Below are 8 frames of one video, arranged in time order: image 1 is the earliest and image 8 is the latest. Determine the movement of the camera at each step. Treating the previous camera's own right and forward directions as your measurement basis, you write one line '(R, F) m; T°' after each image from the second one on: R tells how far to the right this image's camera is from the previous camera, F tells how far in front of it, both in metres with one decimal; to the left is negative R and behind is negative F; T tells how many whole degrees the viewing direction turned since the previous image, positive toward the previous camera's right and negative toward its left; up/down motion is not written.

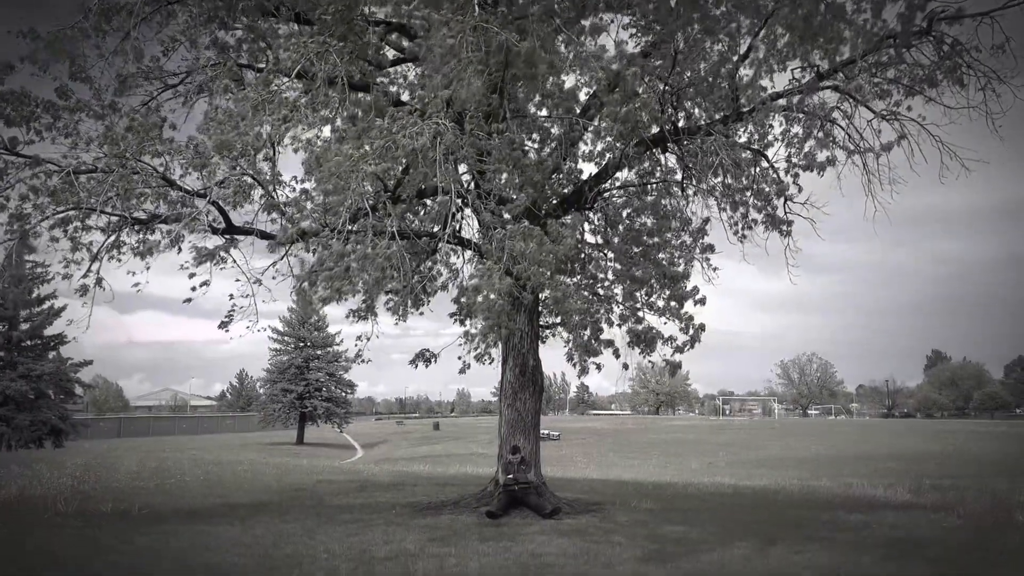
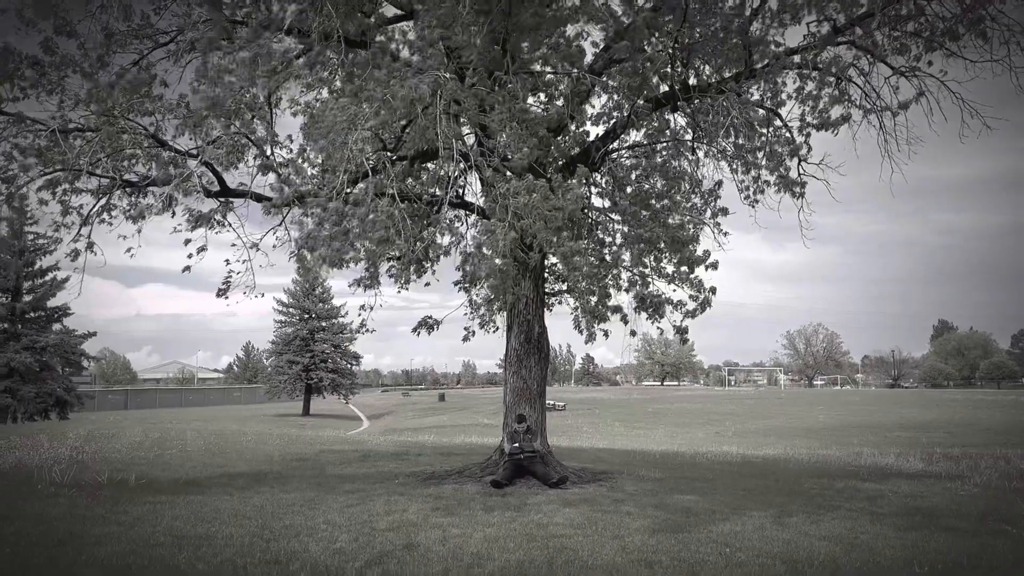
(0.0, +0.4) m; 0°
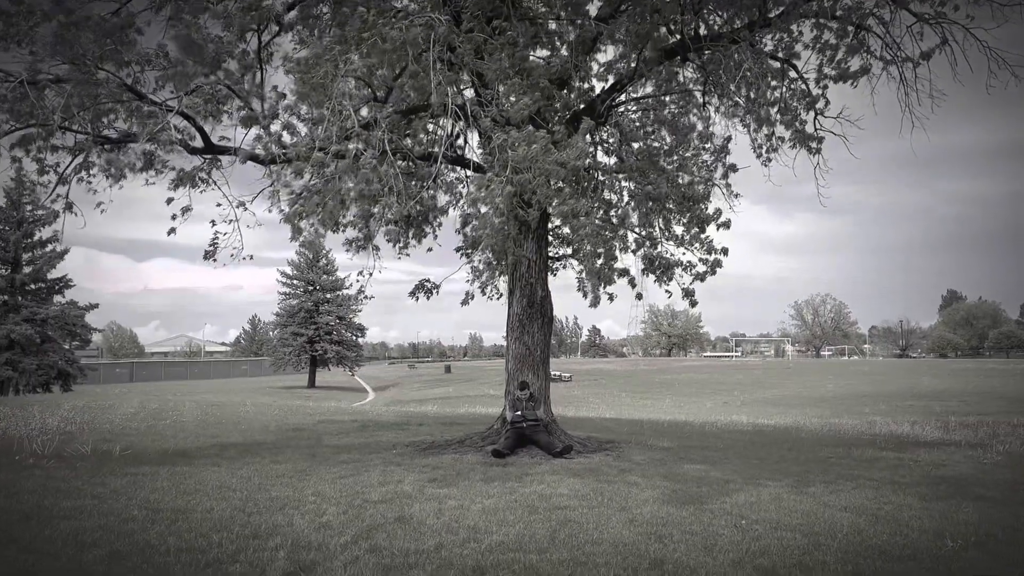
(+0.1, +0.6) m; -1°
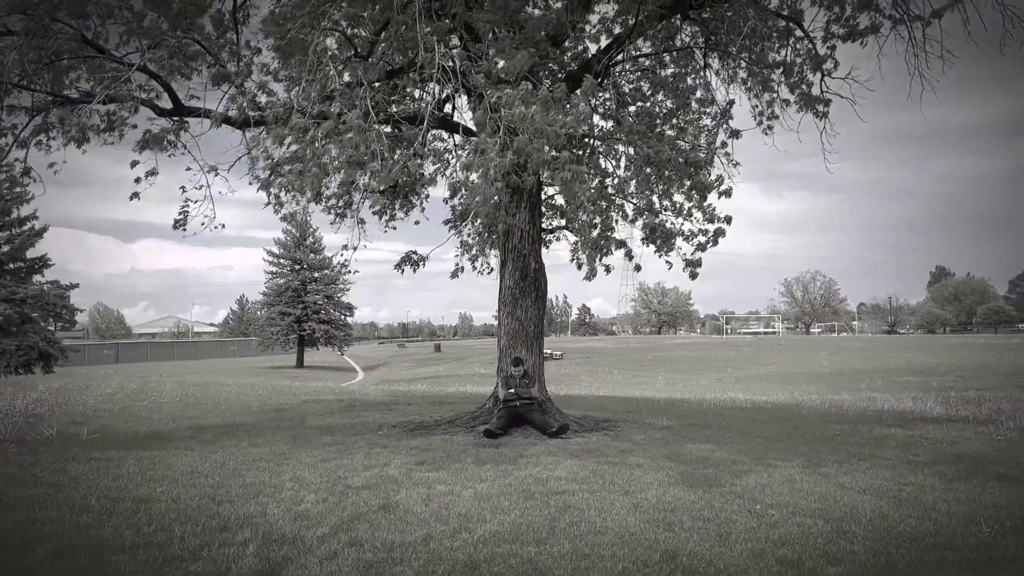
(0.0, +0.6) m; +1°
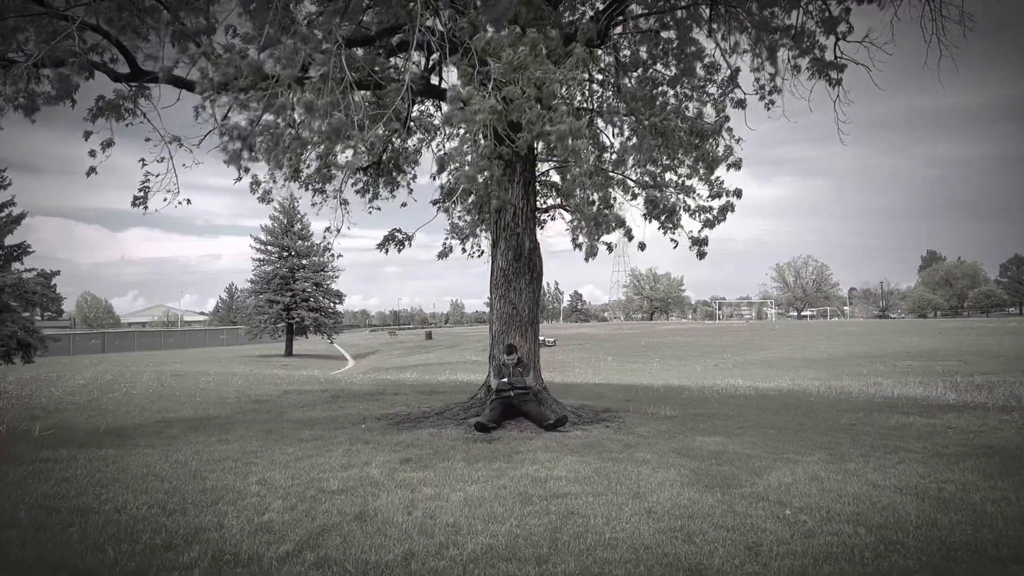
(0.0, +0.8) m; +1°
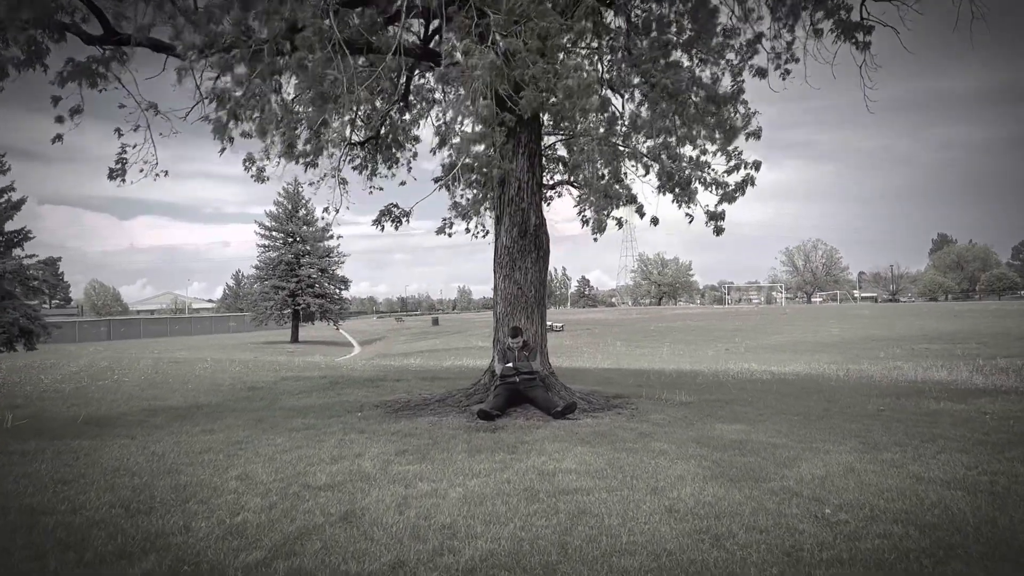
(0.0, +0.6) m; -1°
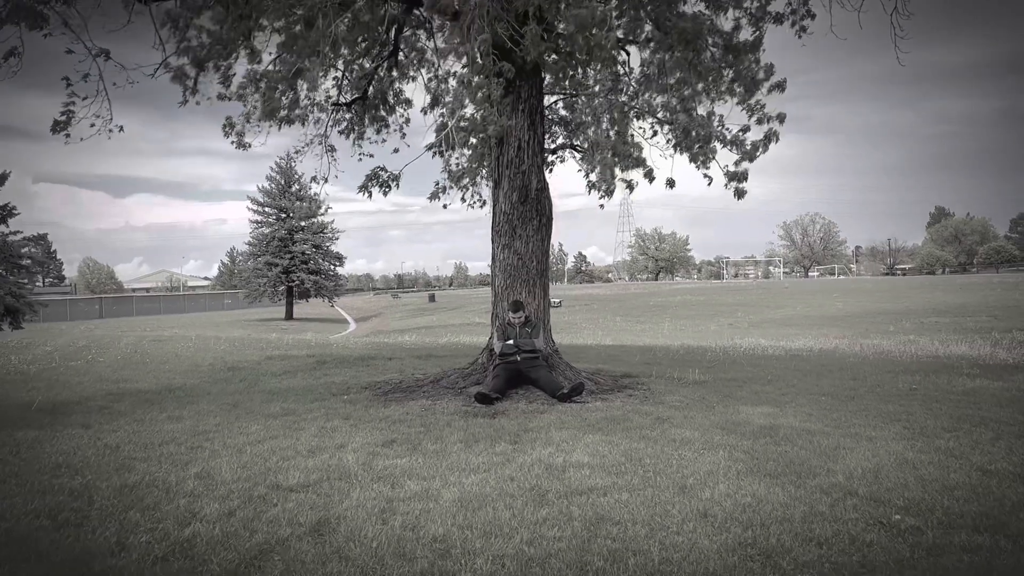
(0.0, +0.8) m; 0°
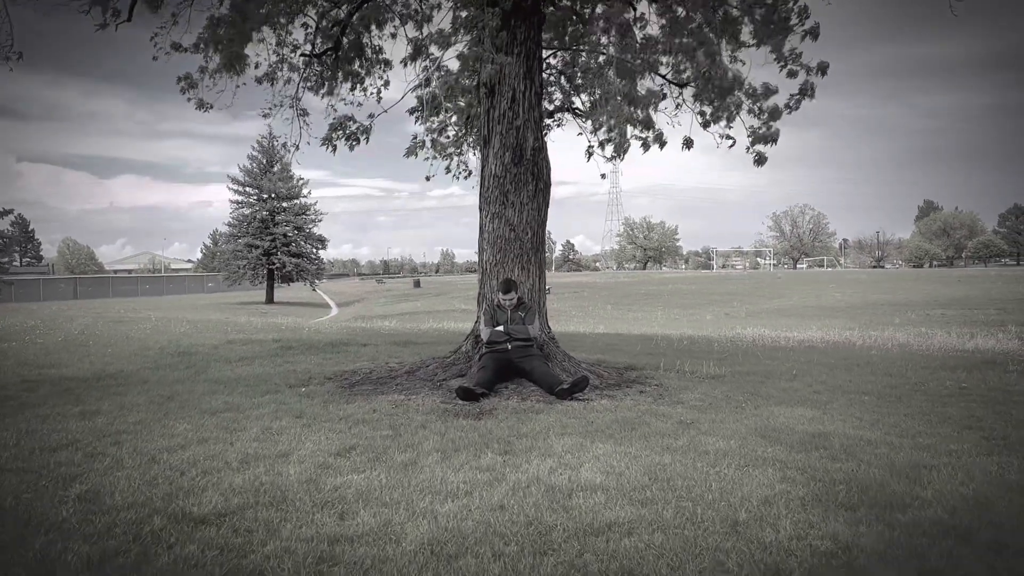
(0.0, +1.2) m; +1°
